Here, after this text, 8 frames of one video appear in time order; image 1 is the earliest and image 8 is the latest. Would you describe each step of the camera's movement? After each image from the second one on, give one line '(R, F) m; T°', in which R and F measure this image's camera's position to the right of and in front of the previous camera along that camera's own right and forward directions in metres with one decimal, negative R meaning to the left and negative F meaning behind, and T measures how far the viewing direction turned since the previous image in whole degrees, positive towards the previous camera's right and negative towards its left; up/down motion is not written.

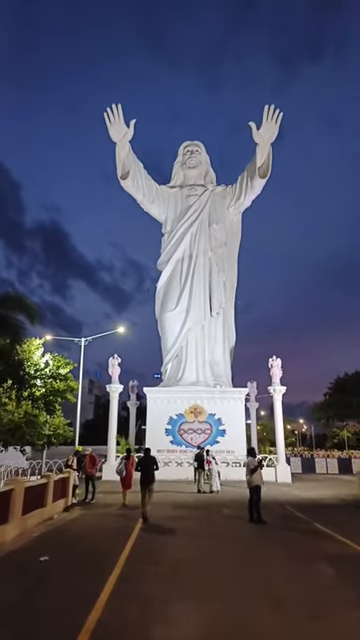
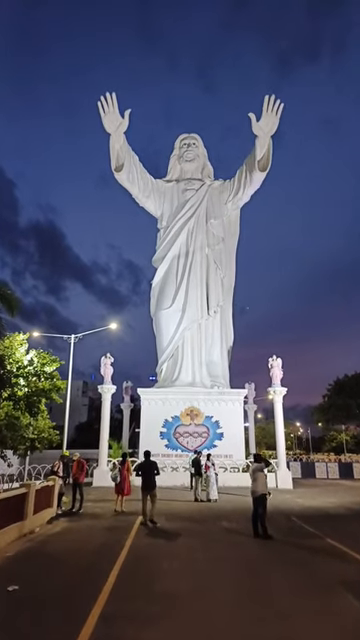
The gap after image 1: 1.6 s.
(0.0, +0.9) m; +1°
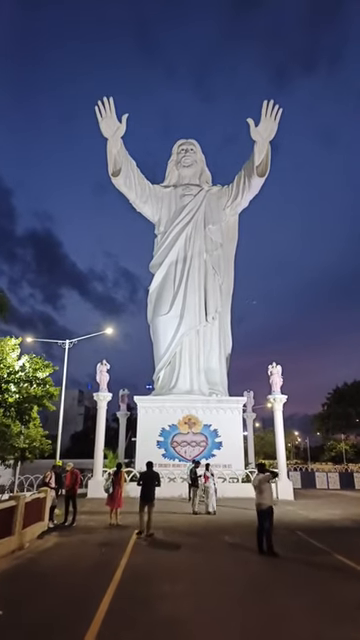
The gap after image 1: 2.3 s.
(0.0, +0.4) m; 0°
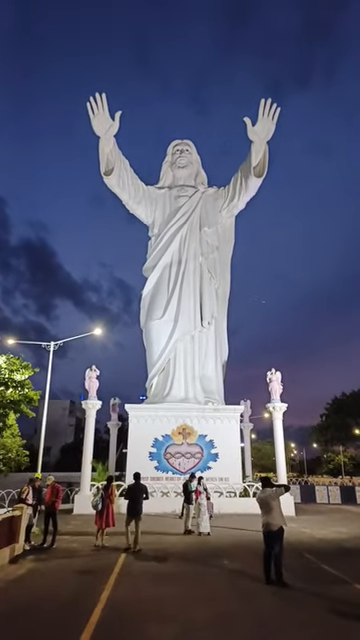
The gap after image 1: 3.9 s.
(0.0, +0.9) m; +1°
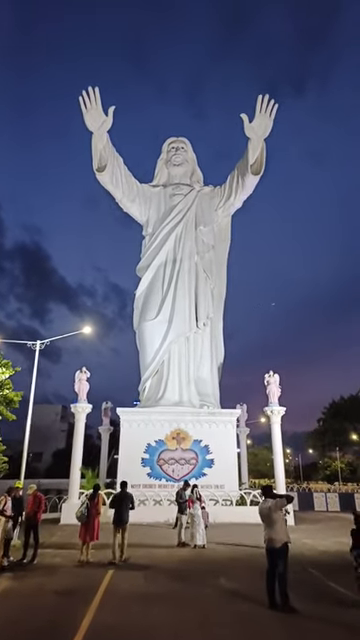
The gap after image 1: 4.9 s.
(0.0, +0.6) m; +1°
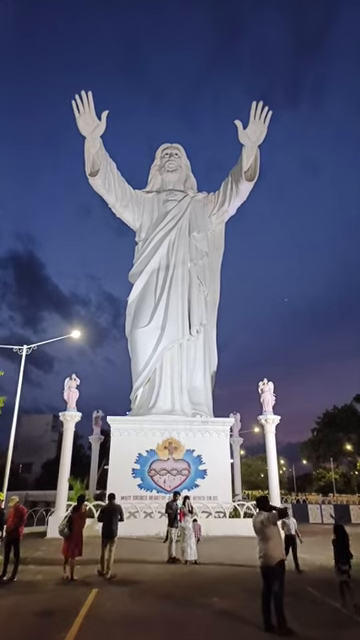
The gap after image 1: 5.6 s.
(+0.1, +0.3) m; +1°
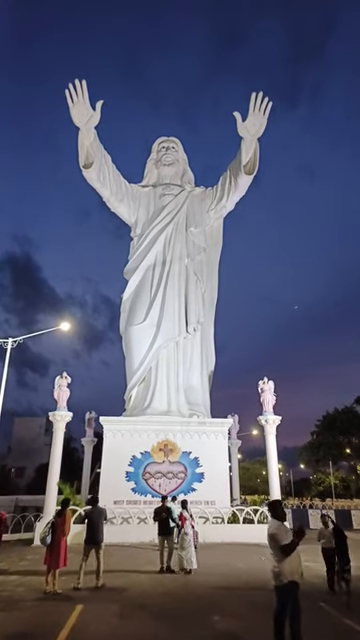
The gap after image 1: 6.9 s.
(0.0, +0.7) m; 0°
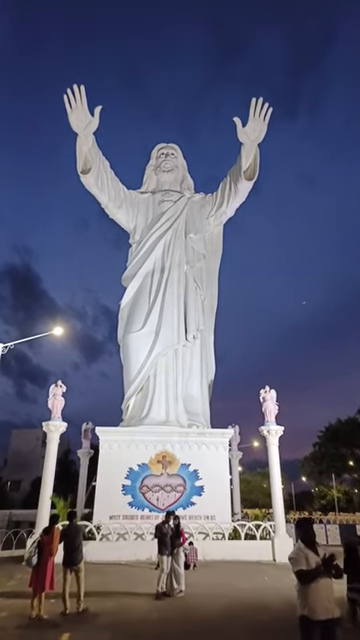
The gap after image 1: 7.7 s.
(0.0, +0.4) m; 0°
